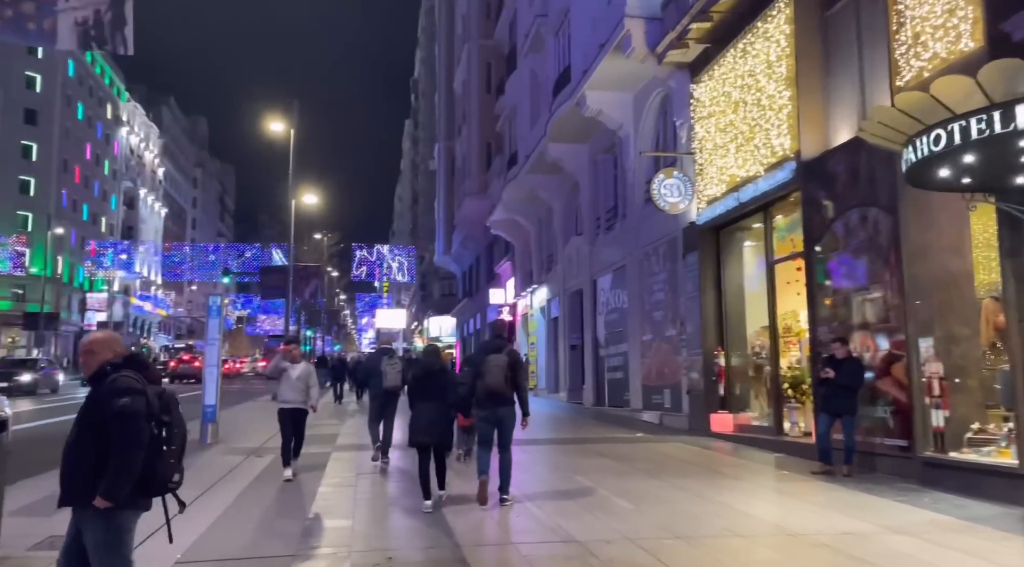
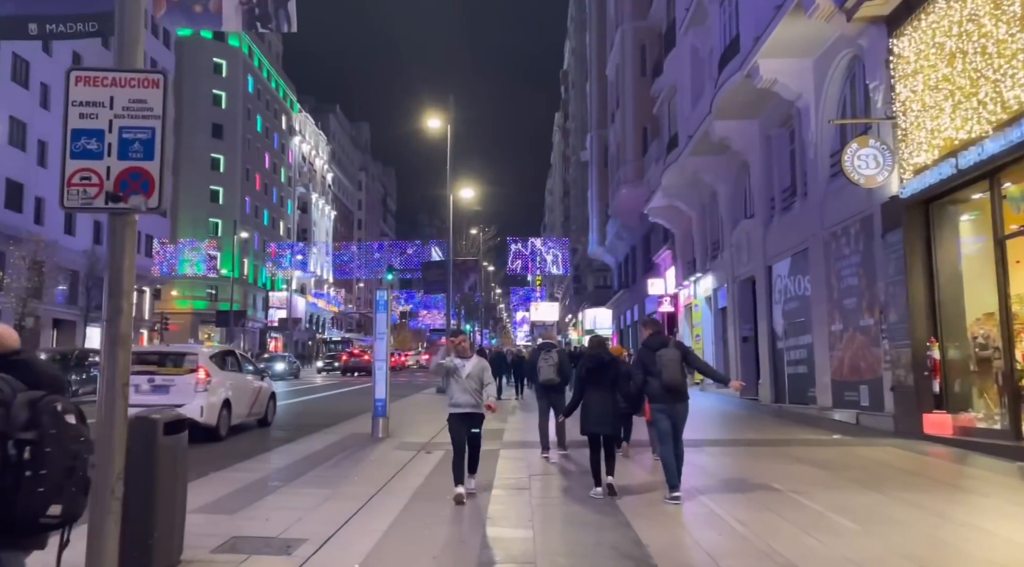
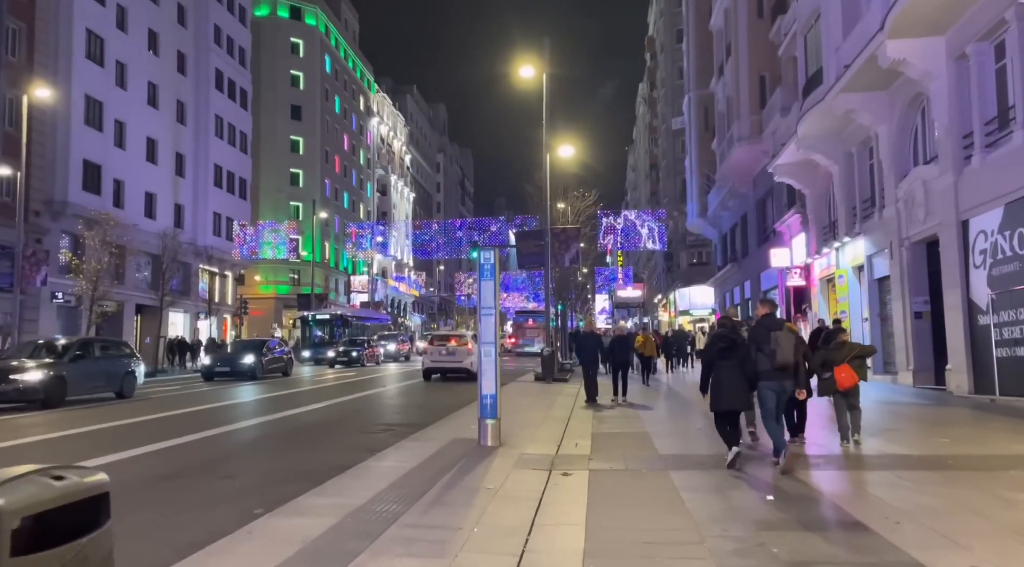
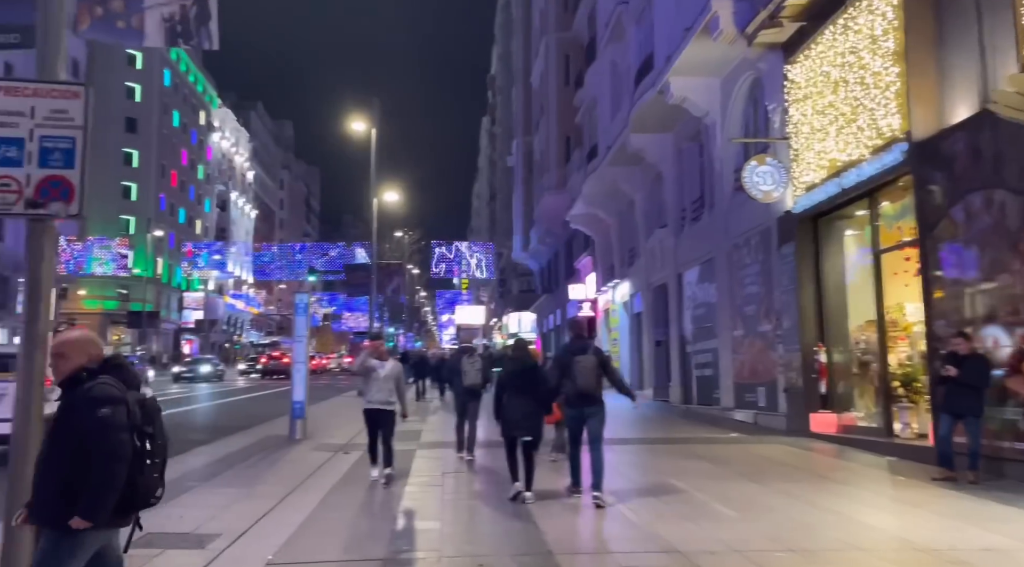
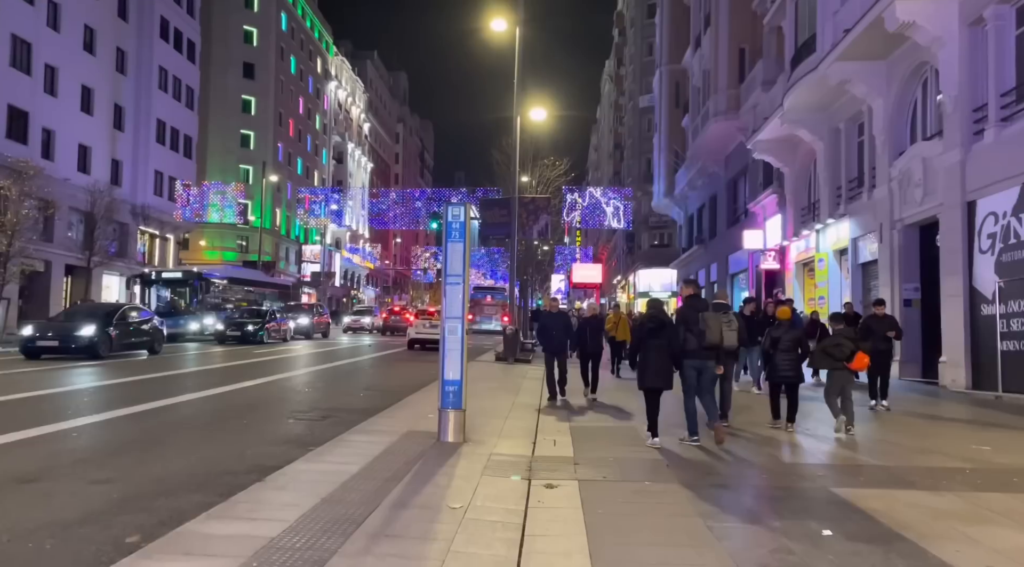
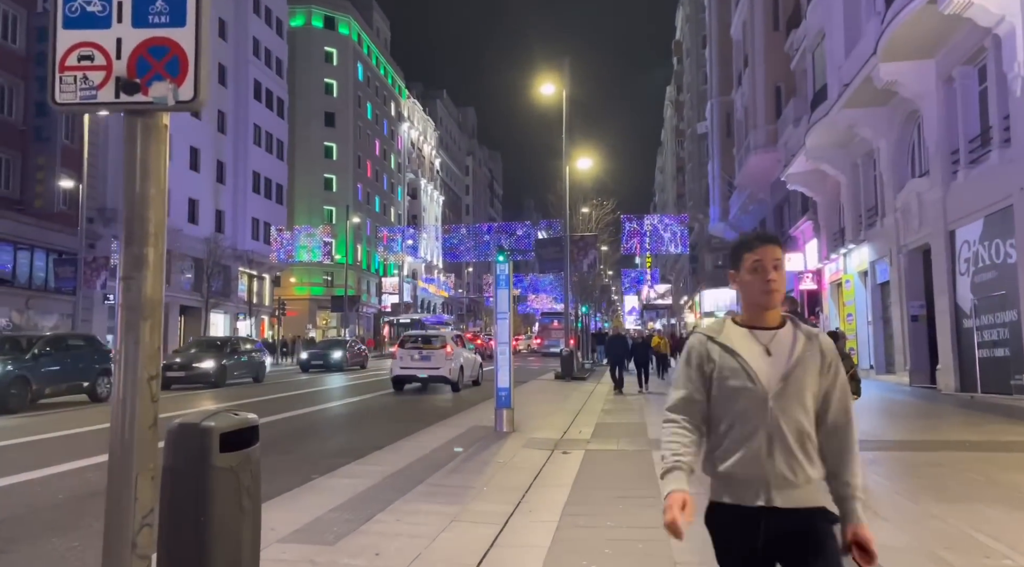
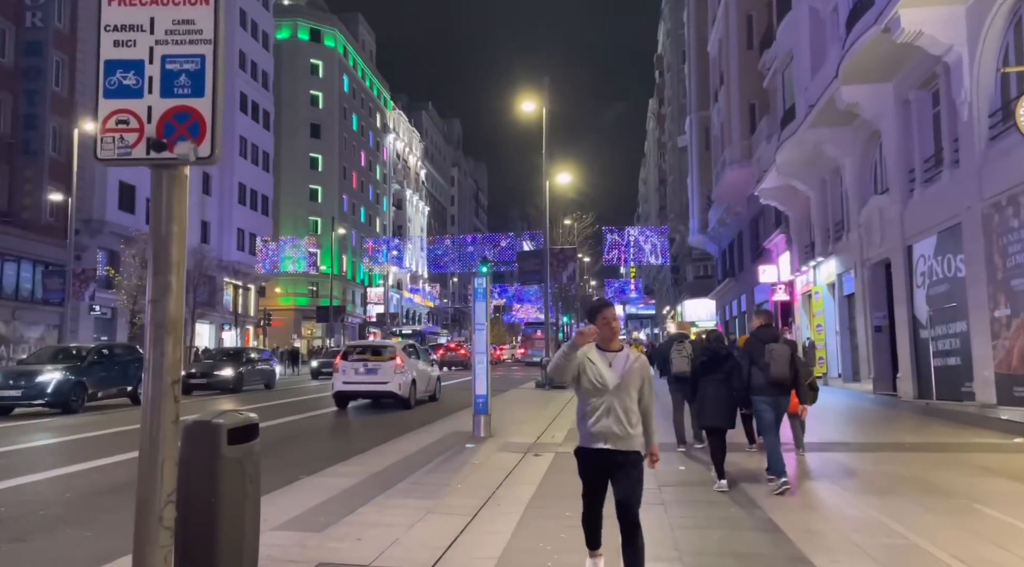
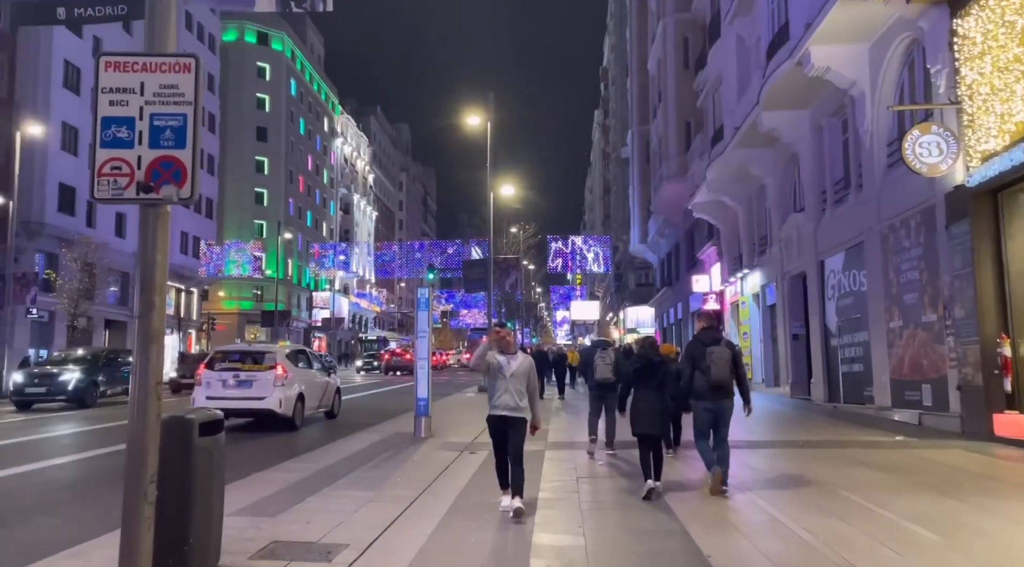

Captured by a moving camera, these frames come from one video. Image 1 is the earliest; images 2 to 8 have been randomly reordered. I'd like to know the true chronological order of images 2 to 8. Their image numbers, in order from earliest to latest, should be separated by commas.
4, 2, 8, 7, 6, 3, 5
